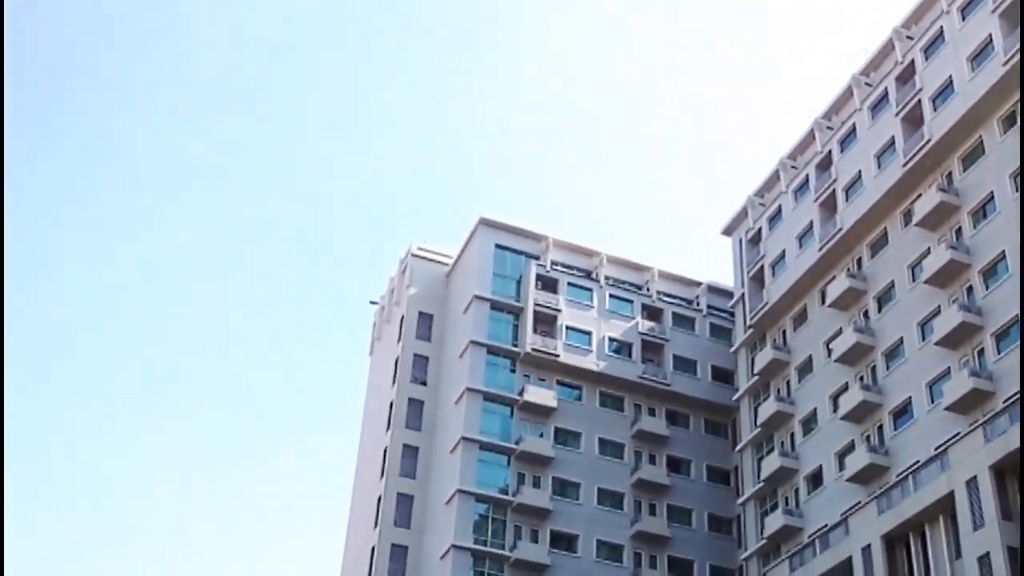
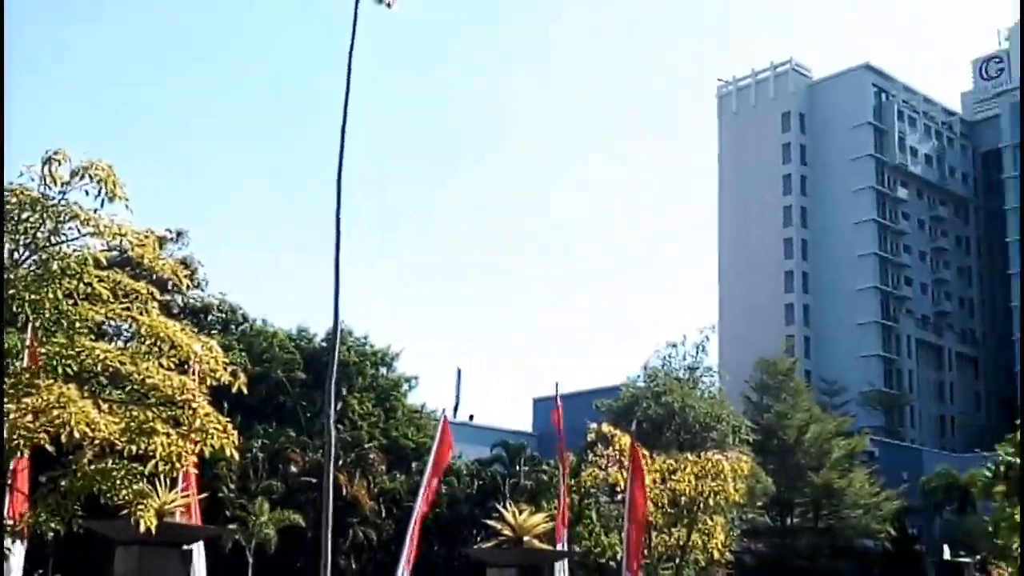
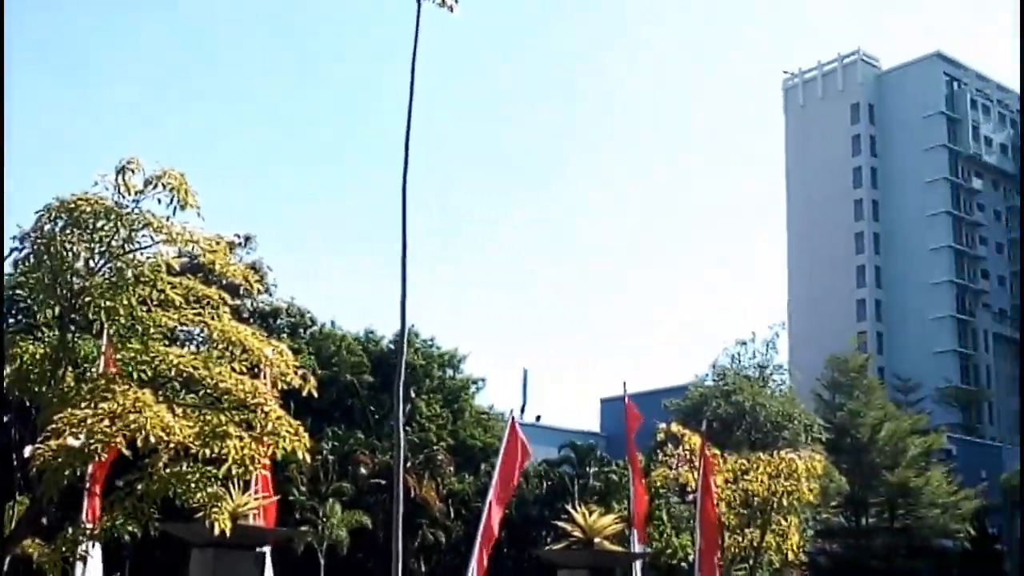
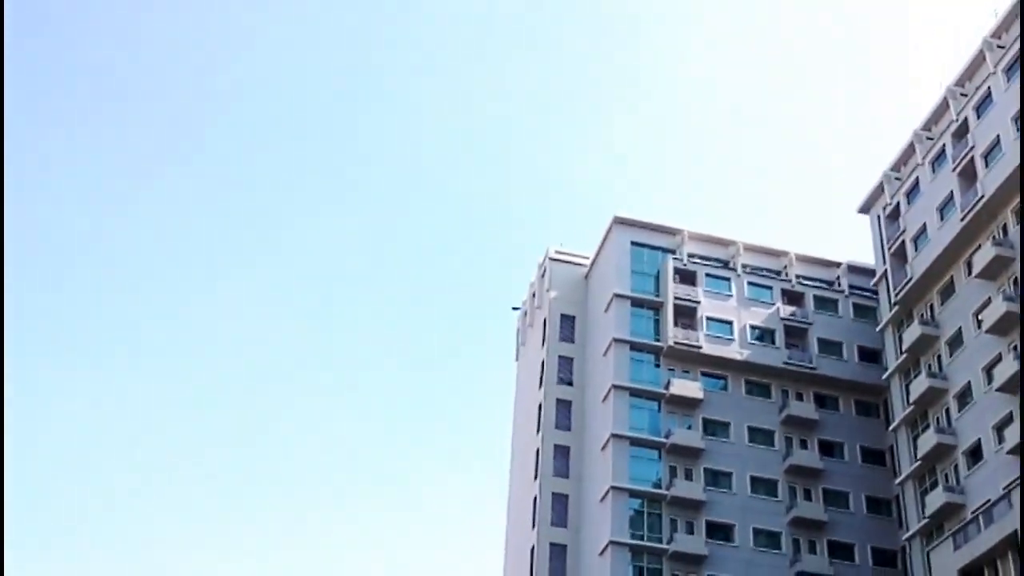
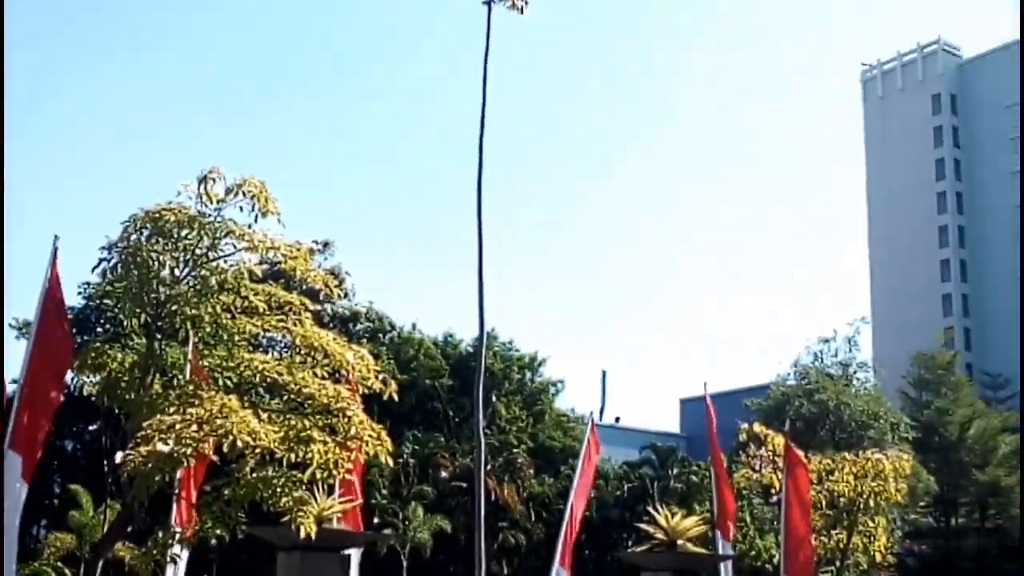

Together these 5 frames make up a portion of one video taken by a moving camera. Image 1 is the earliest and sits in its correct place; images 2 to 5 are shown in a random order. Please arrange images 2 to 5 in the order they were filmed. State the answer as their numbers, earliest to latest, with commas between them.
4, 5, 3, 2
